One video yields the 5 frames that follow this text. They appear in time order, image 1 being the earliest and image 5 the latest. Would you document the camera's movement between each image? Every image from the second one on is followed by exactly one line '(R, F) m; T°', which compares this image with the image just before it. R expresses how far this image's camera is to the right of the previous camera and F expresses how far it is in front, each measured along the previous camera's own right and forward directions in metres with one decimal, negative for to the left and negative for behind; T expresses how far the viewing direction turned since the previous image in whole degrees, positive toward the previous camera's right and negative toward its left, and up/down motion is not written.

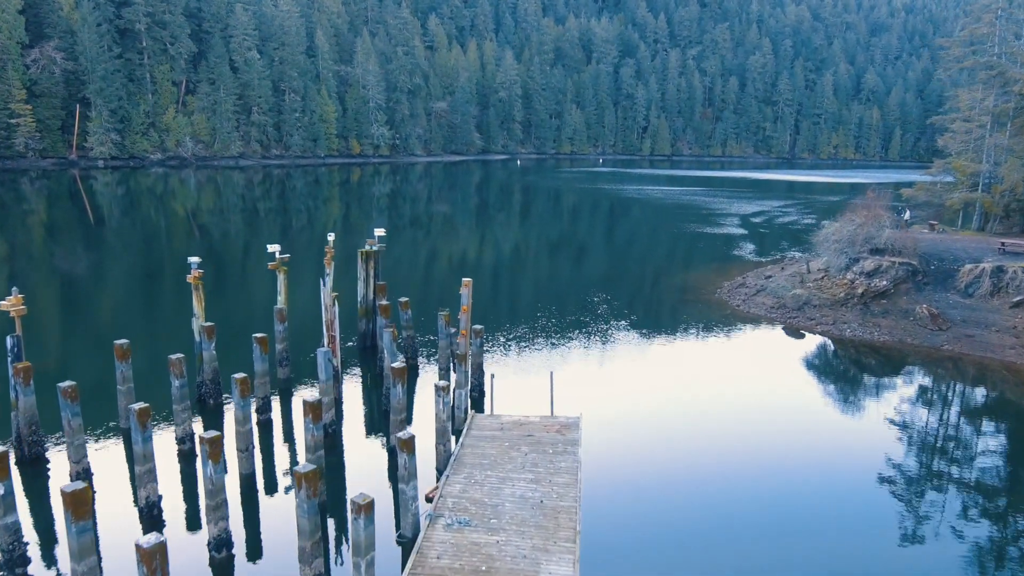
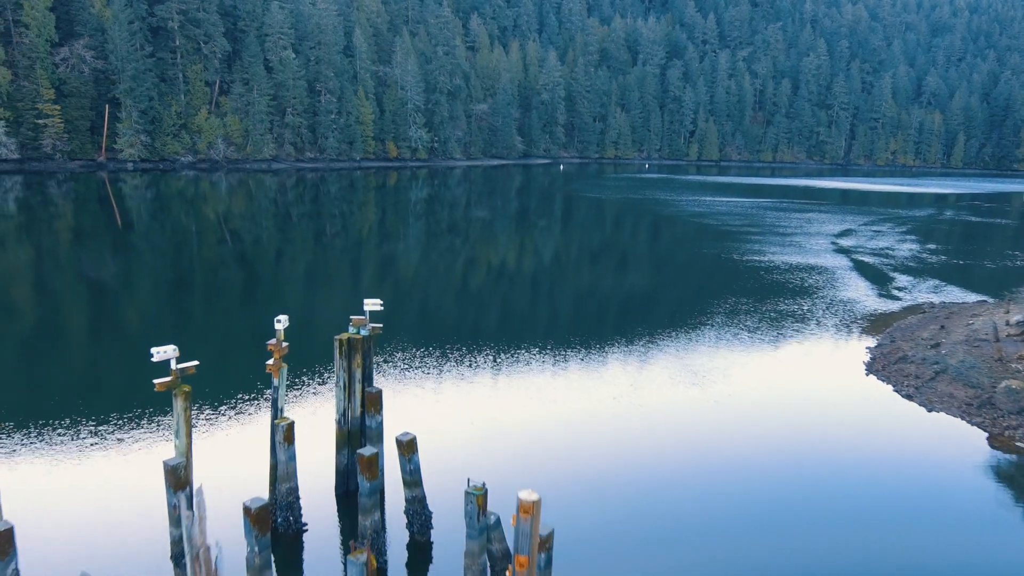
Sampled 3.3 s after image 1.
(-0.2, +2.5) m; -3°
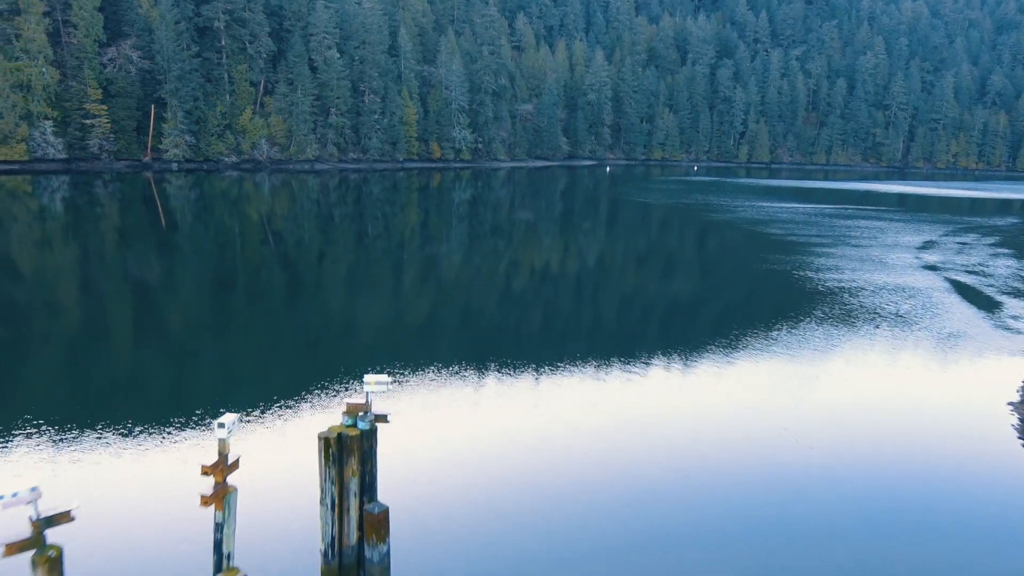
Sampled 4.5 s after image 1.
(-0.2, +1.1) m; -3°
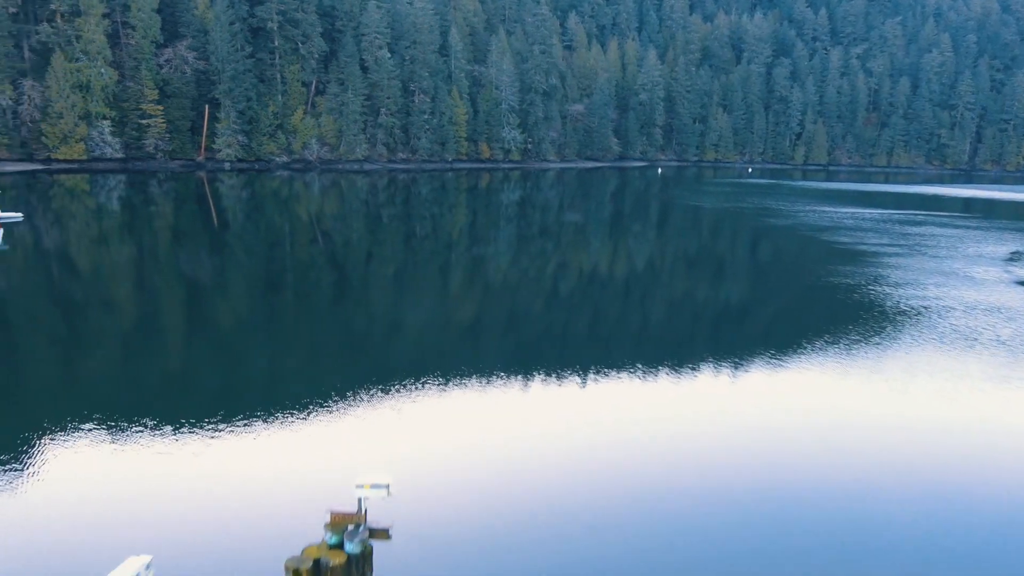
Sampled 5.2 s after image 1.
(-0.1, +0.7) m; -4°
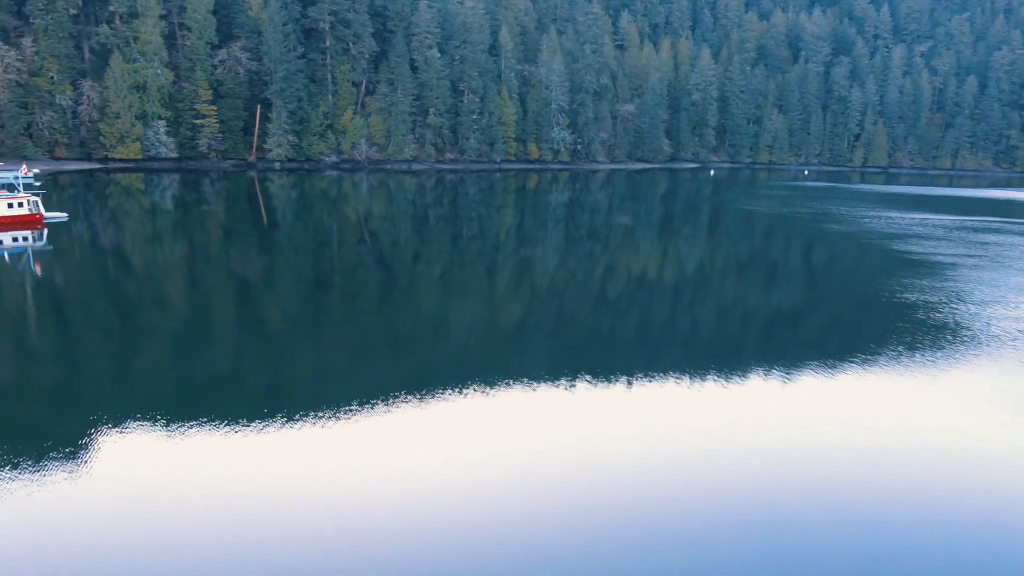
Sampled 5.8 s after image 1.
(-0.1, +0.6) m; -4°
